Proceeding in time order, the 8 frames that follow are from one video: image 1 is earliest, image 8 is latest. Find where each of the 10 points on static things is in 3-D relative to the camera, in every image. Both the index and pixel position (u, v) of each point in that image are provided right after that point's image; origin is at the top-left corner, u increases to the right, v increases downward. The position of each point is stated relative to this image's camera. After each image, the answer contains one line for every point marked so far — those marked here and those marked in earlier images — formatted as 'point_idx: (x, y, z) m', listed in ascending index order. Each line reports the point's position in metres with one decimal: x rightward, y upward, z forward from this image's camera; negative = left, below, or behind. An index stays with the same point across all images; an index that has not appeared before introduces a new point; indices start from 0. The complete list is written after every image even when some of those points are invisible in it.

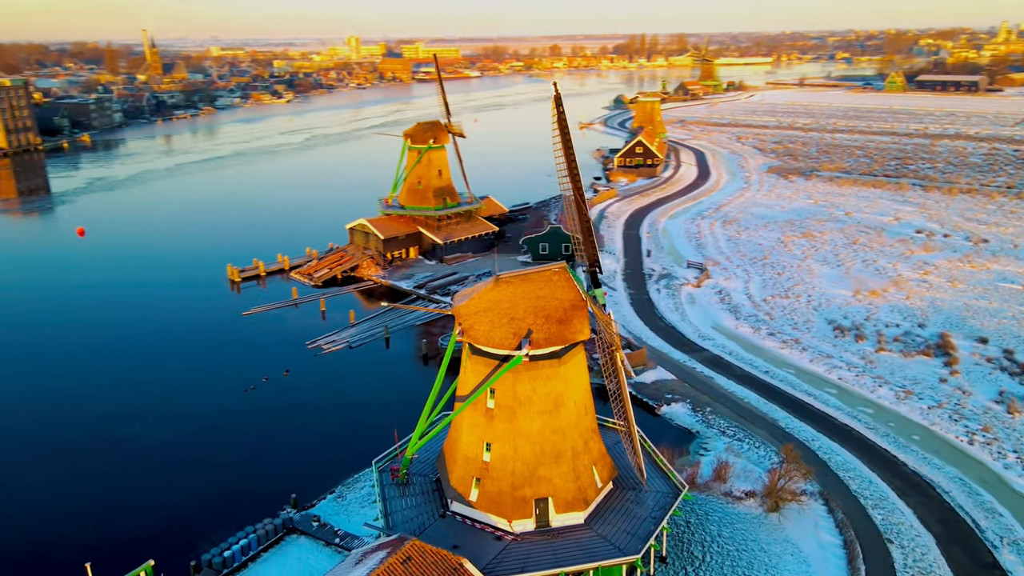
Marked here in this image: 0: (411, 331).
0: (-2.1, -0.9, +15.4) m
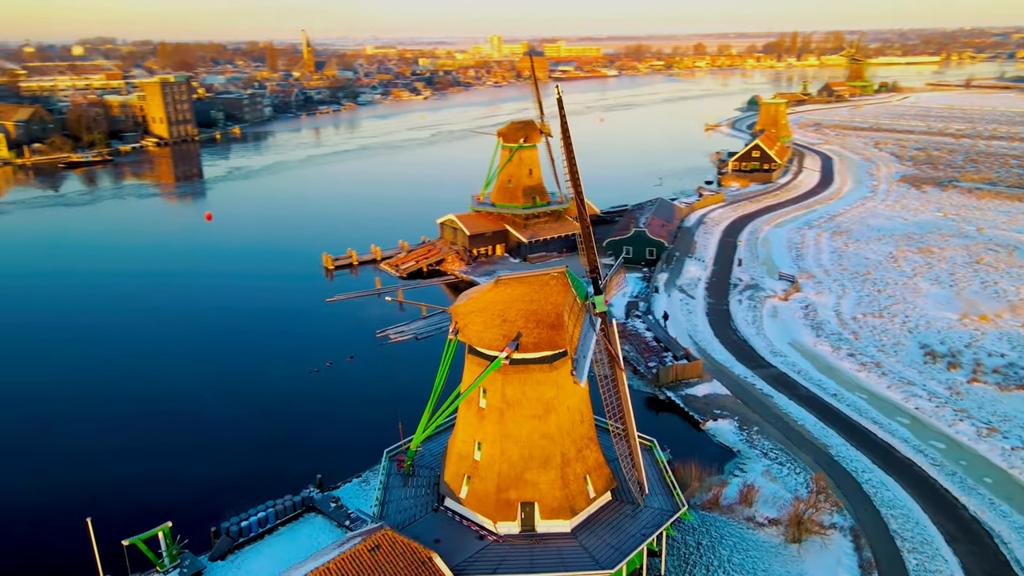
0: (-0.8, -0.8, +15.7) m
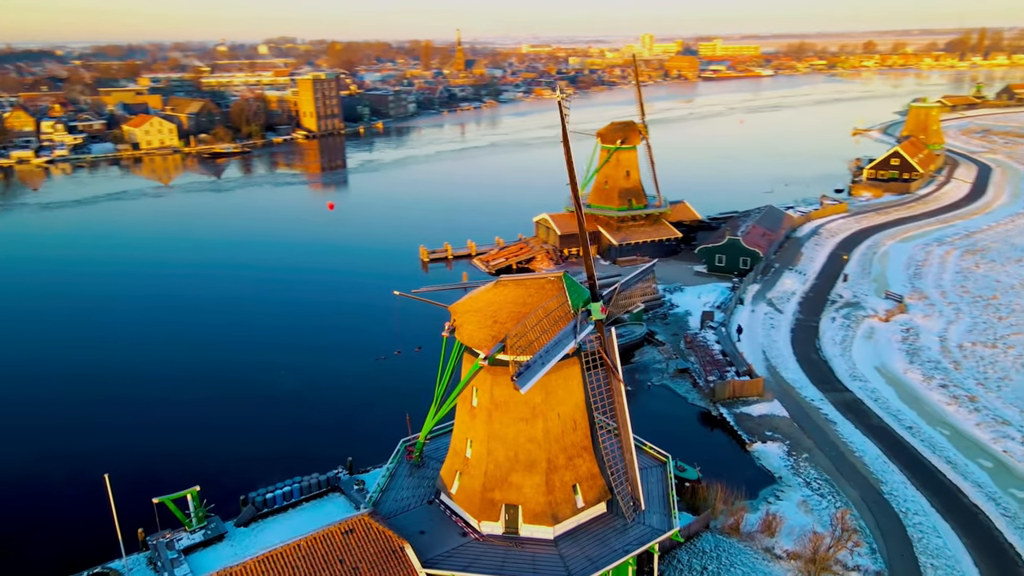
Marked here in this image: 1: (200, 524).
0: (+0.7, -0.8, +15.7) m
1: (-3.7, -2.8, +8.8) m
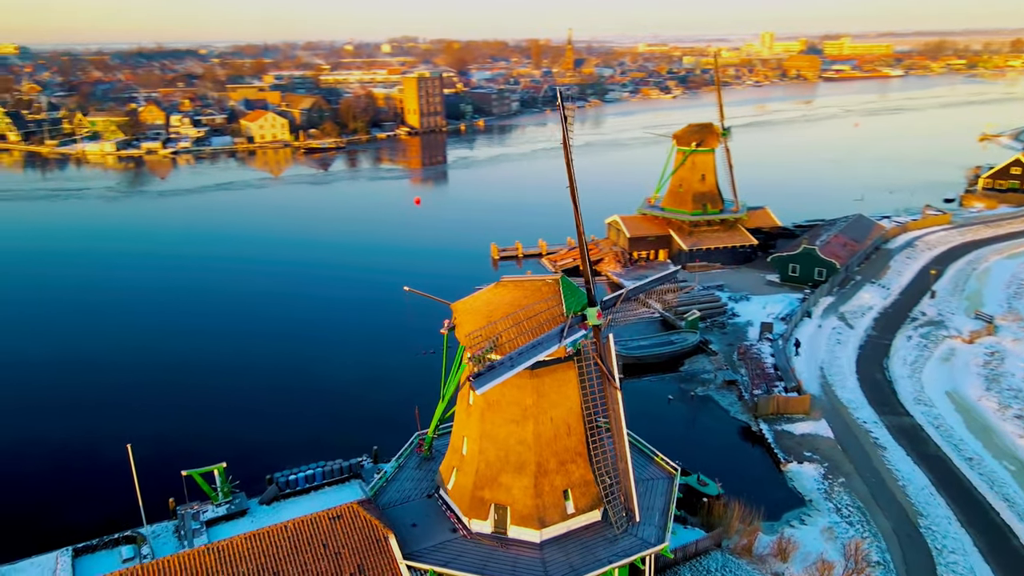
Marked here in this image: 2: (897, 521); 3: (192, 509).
0: (+1.8, -0.9, +15.6) m
1: (-3.6, -2.6, +9.3) m
2: (+4.6, -2.8, +8.9) m
3: (-4.0, -2.7, +9.2) m
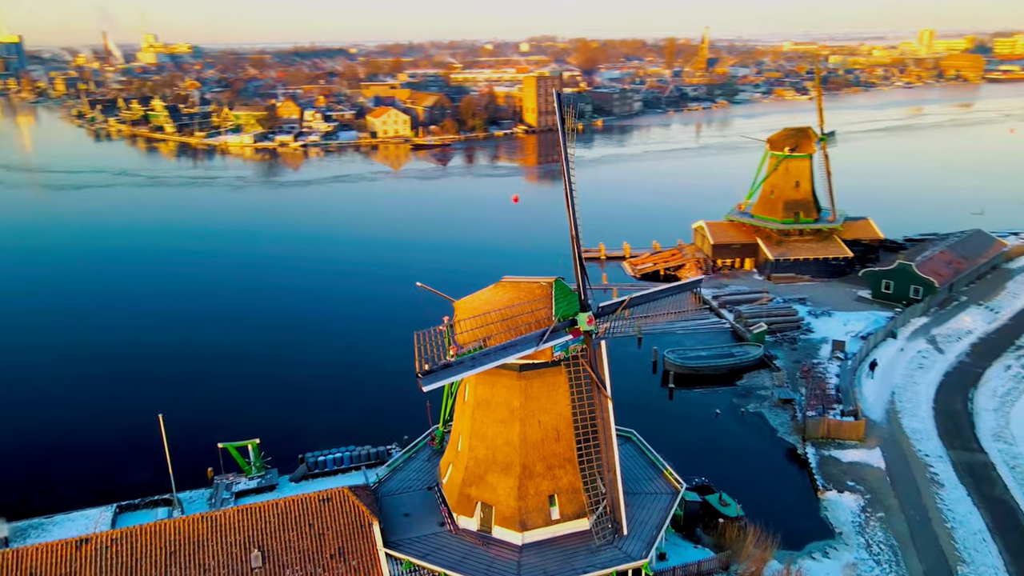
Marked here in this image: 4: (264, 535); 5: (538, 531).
0: (+3.0, -1.0, +15.2) m
1: (-3.4, -2.5, +9.9) m
2: (+4.6, -3.0, +8.2) m
3: (-3.8, -2.5, +9.9) m
4: (-2.3, -2.3, +7.0) m
5: (+0.3, -2.4, +7.3) m
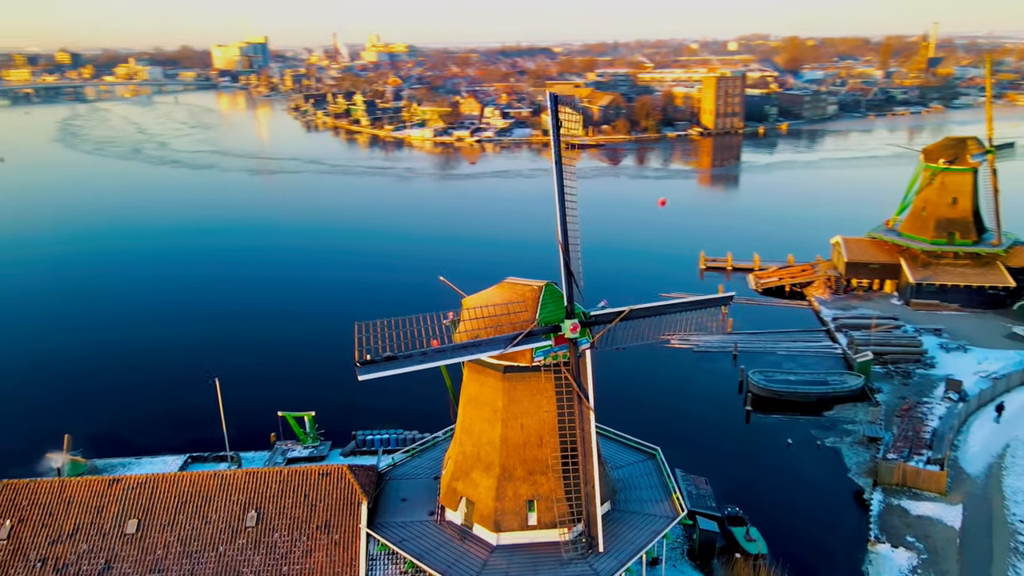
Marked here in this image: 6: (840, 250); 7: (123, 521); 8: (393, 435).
0: (+4.7, -1.3, +14.2) m
1: (-2.9, -2.2, +10.7) m
2: (+4.4, -3.4, +7.1) m
3: (-3.3, -2.3, +10.7) m
4: (-2.6, -2.2, +7.7) m
5: (0.0, -2.4, +7.3) m
6: (+8.2, +1.0, +18.6) m
7: (-3.9, -2.3, +7.4) m
8: (-1.7, -2.1, +10.8) m
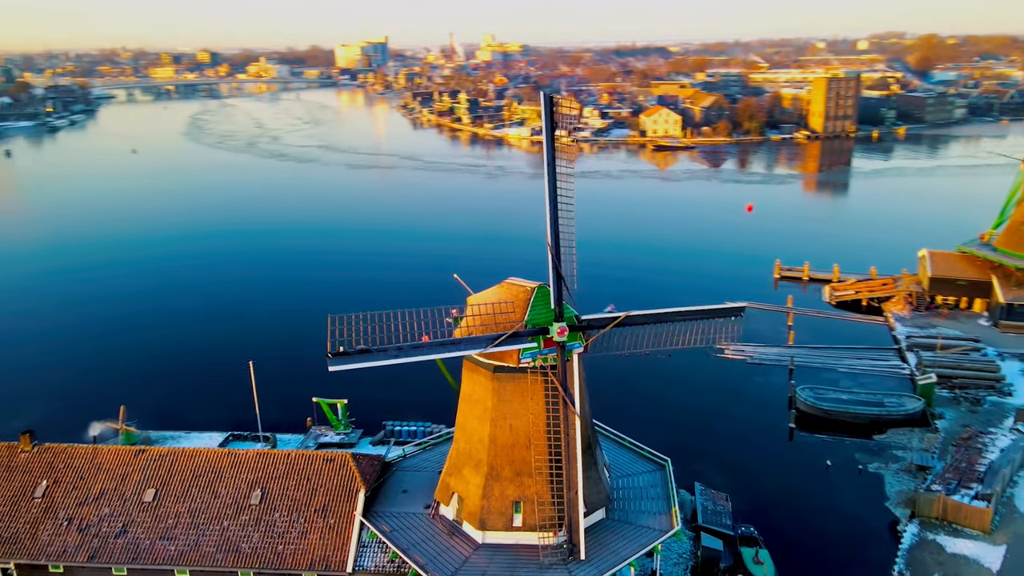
0: (+5.5, -1.6, +13.6) m
1: (-2.5, -2.1, +11.1) m
2: (+4.1, -3.6, +6.5) m
3: (-2.9, -2.1, +11.2) m
4: (-2.6, -2.1, +8.0) m
5: (-0.1, -2.4, +7.3) m
6: (+9.7, +0.6, +17.4) m
7: (-4.0, -2.1, +8.0) m
8: (-1.4, -2.1, +11.0) m
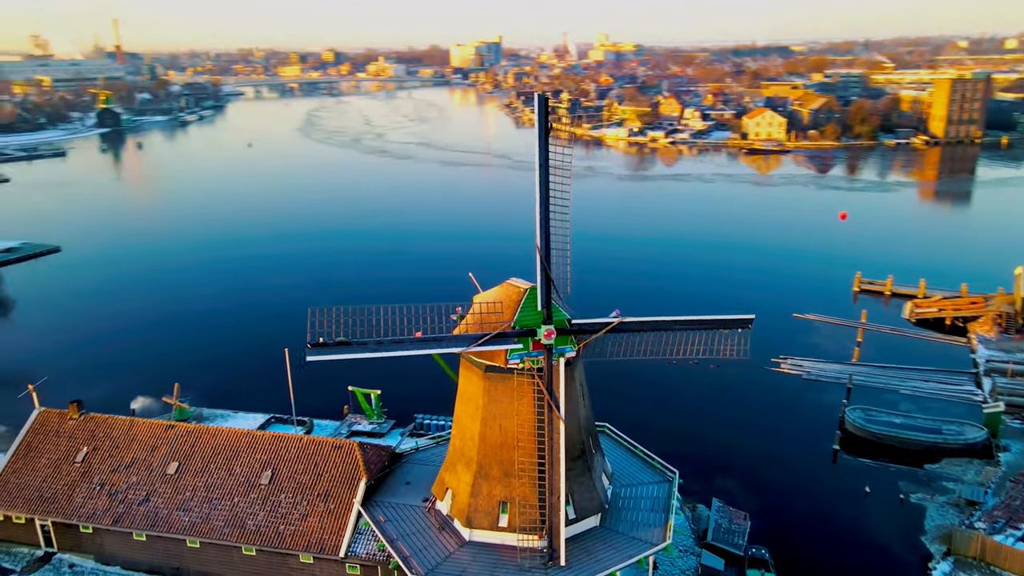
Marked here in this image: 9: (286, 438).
0: (+6.2, -1.8, +12.8) m
1: (-2.1, -2.0, +11.4) m
2: (+3.8, -3.8, +6.0) m
3: (-2.5, -2.0, +11.6) m
4: (-2.6, -1.9, +8.4) m
5: (-0.3, -2.4, +7.3) m
6: (+10.9, +0.1, +16.0) m
7: (-3.9, -2.0, +8.5) m
8: (-1.0, -2.0, +11.2) m
9: (-2.6, -1.7, +8.6) m
